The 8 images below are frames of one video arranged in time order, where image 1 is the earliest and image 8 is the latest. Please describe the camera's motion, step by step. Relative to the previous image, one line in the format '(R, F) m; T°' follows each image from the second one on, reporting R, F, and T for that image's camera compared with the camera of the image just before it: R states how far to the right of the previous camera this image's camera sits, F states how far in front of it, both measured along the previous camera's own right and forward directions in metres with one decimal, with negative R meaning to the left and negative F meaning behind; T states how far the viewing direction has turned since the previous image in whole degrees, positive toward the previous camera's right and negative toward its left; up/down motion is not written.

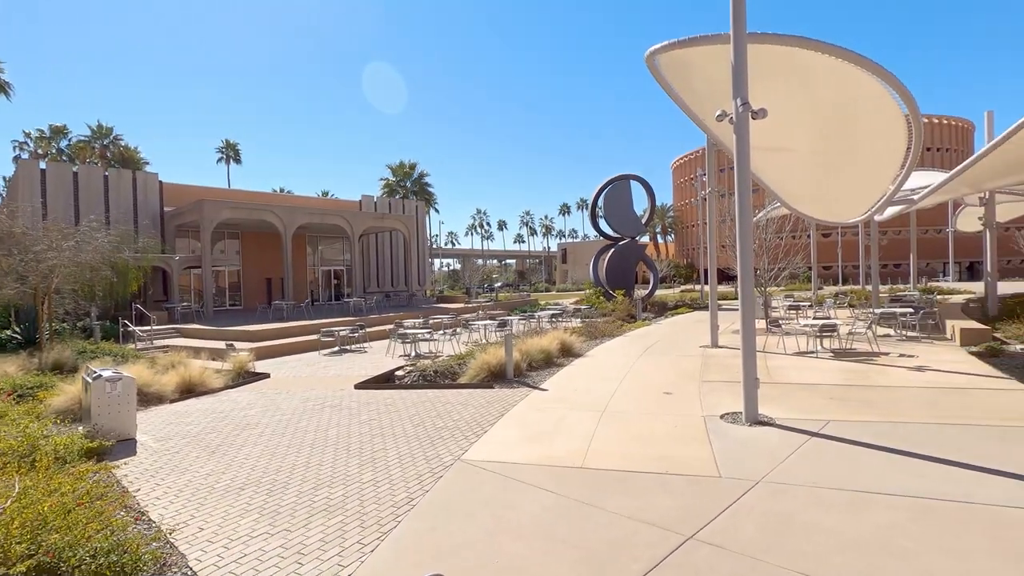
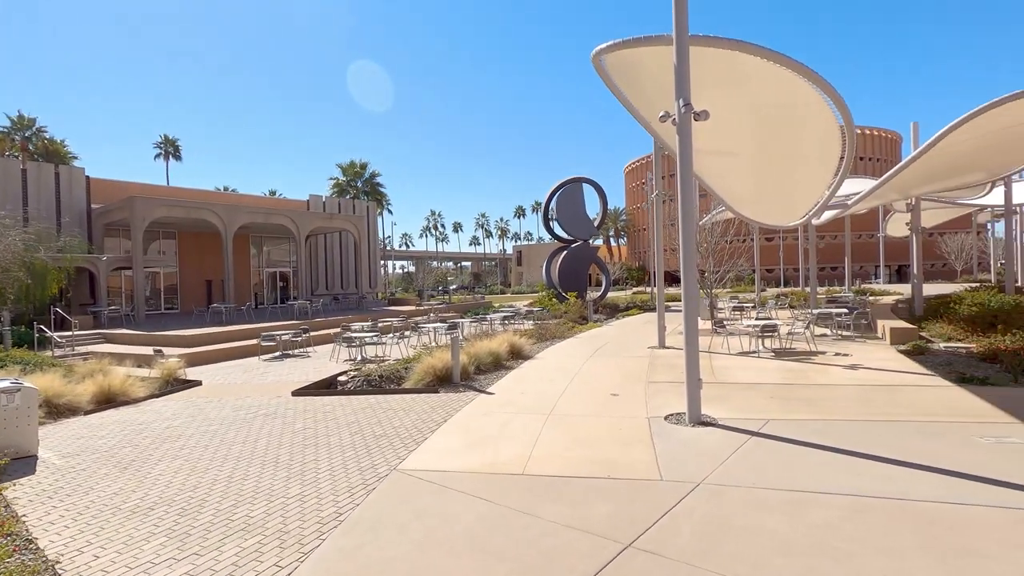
(+0.2, +0.2) m; +5°
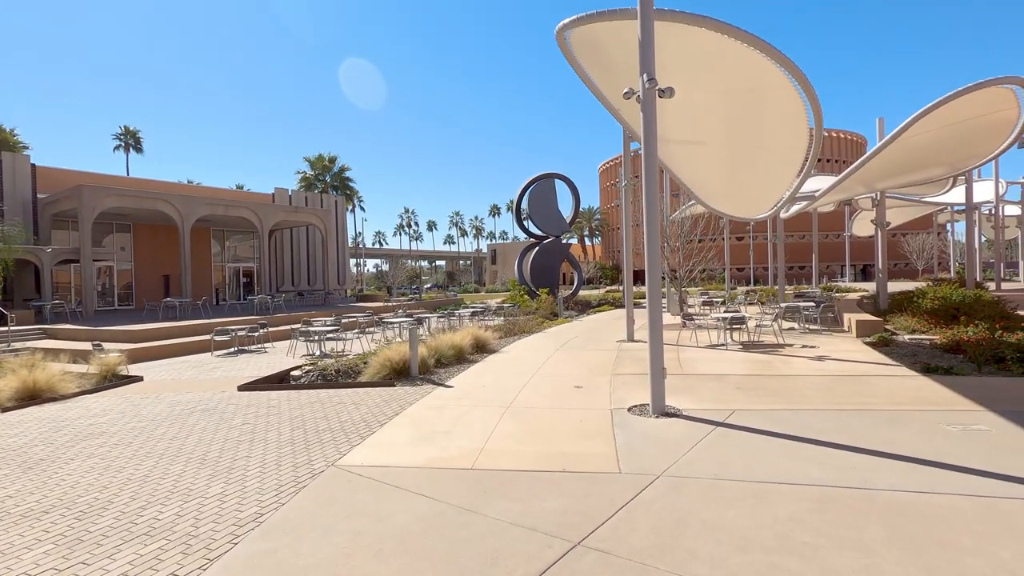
(+0.3, +0.4) m; +3°
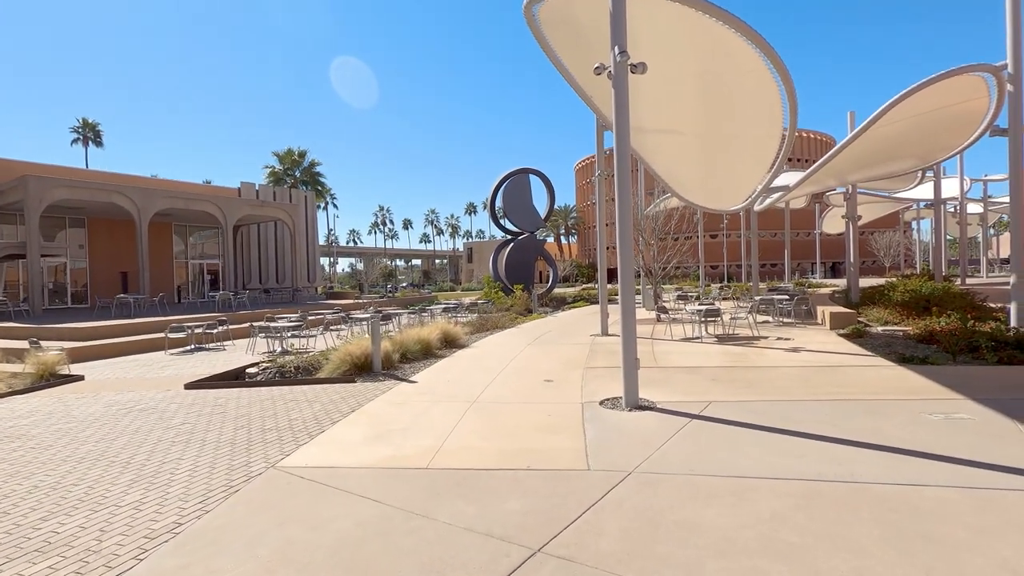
(+0.2, +0.4) m; +2°
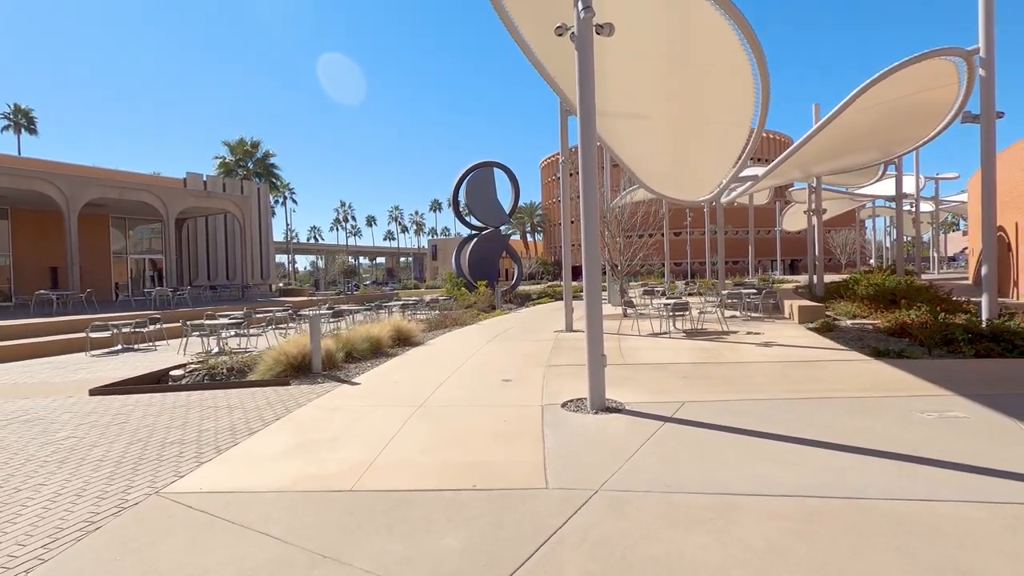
(+0.2, +0.8) m; +4°
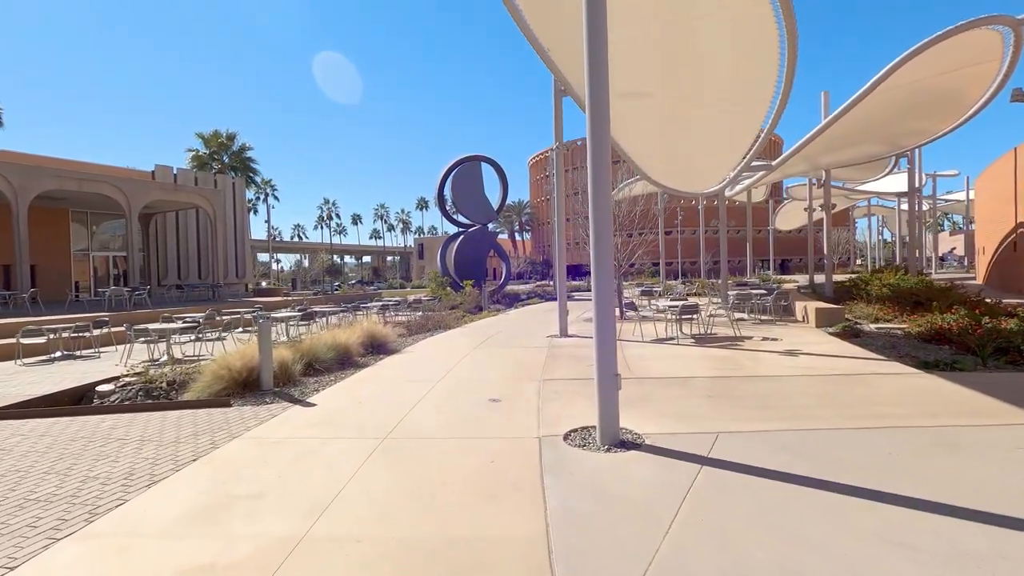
(0.0, +1.3) m; +1°
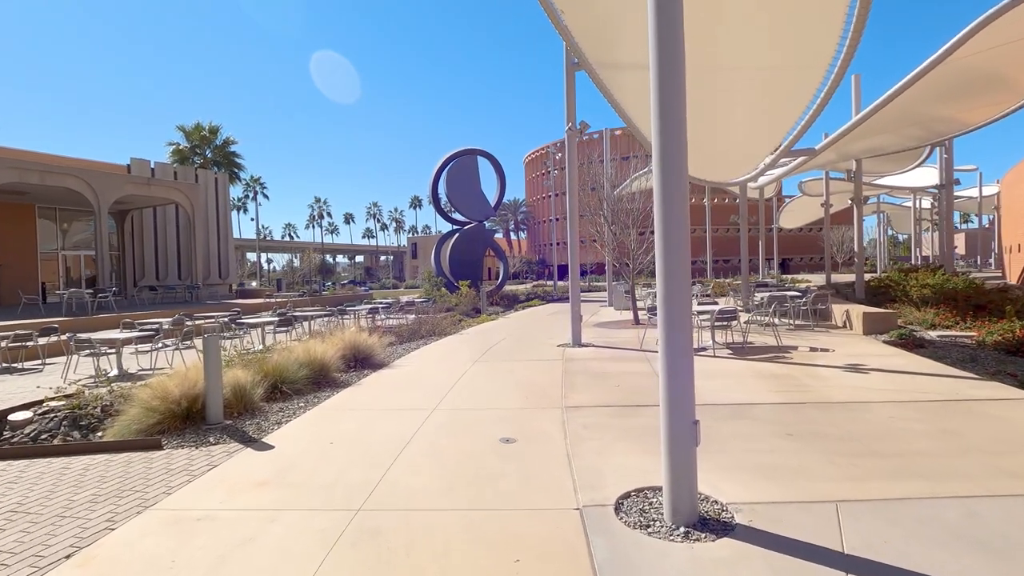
(-0.2, +1.4) m; +1°
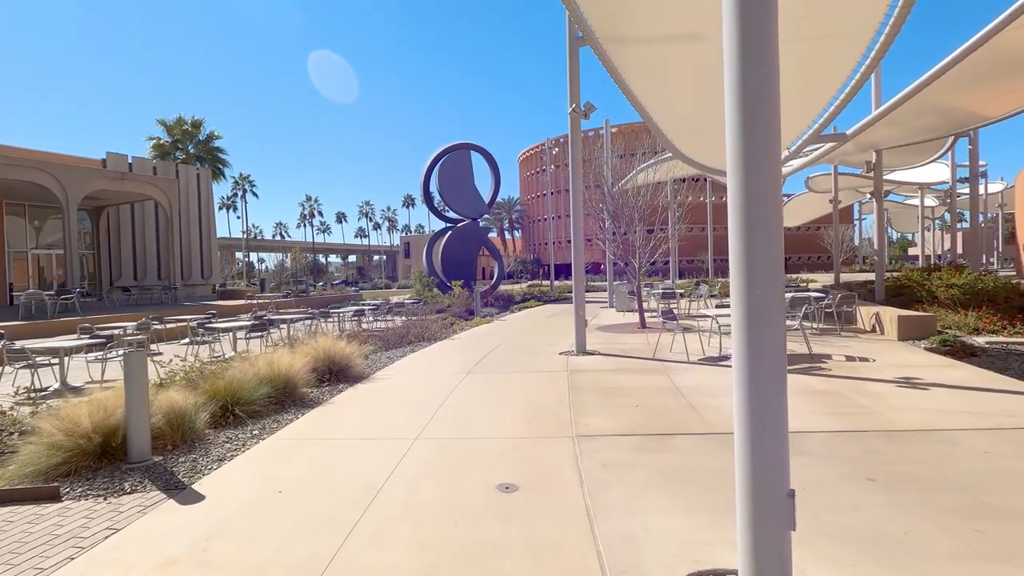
(0.0, +1.0) m; +1°
